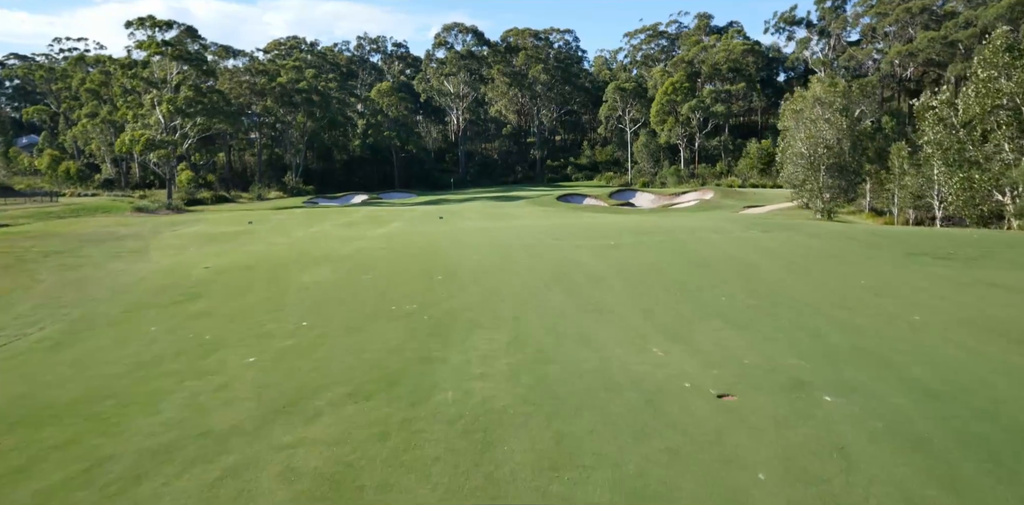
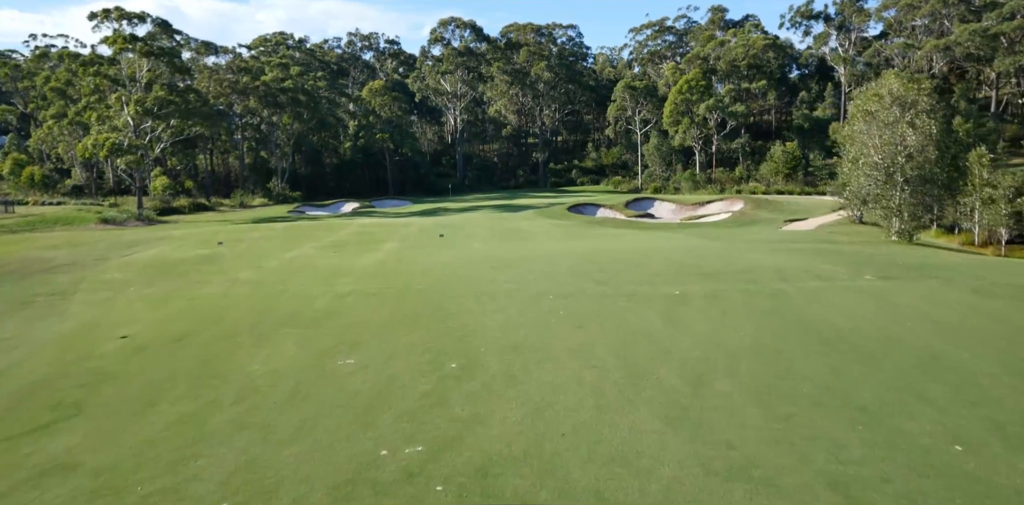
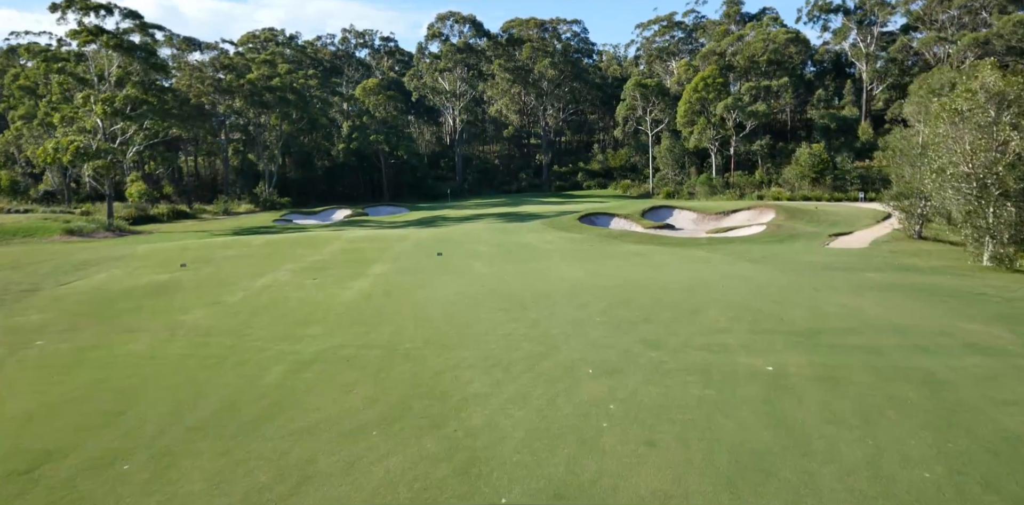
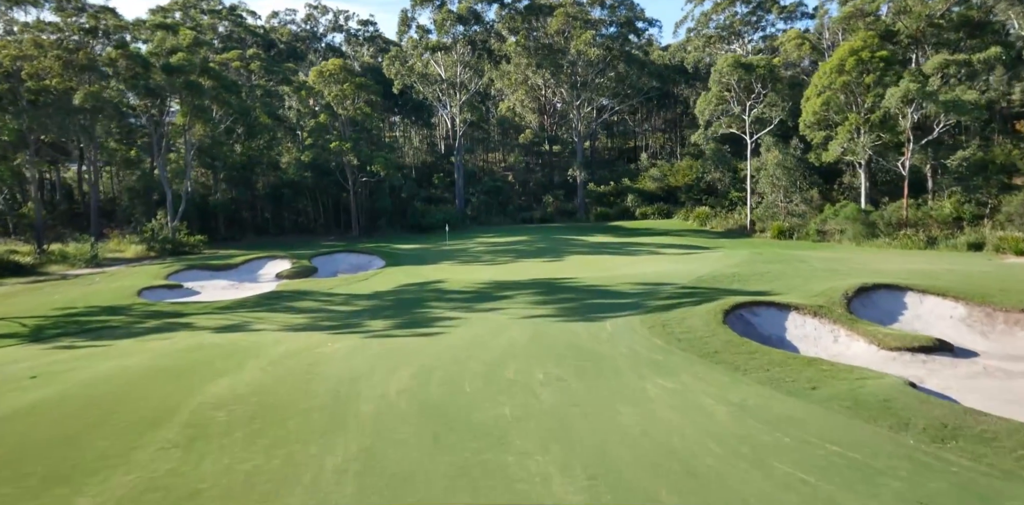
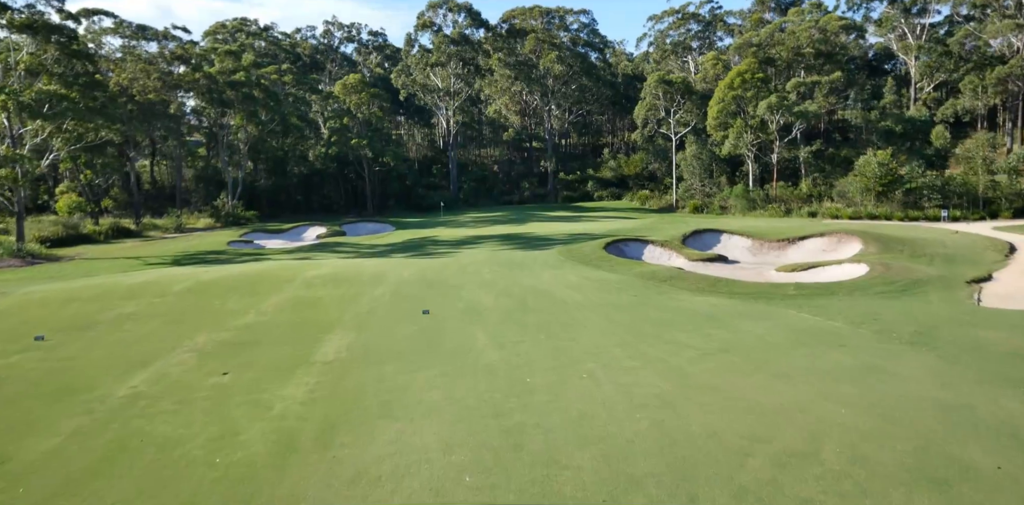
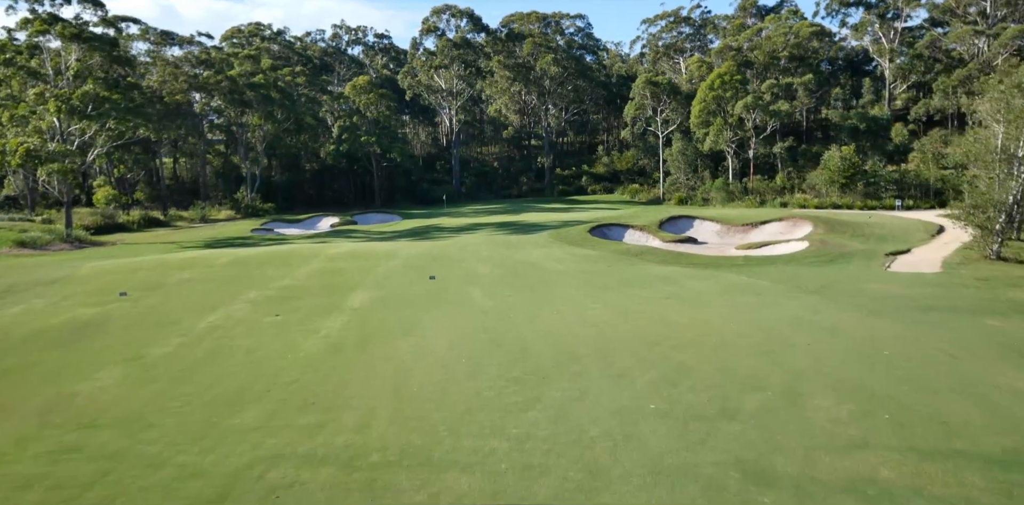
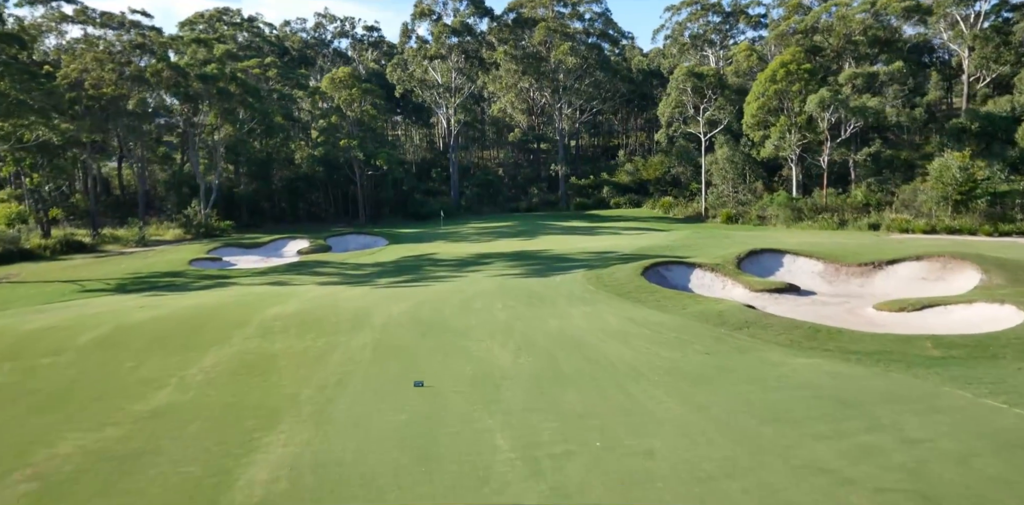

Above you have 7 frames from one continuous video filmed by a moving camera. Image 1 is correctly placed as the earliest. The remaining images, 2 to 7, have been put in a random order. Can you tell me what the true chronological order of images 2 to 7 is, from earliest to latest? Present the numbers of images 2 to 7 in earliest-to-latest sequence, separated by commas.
2, 3, 6, 5, 7, 4
